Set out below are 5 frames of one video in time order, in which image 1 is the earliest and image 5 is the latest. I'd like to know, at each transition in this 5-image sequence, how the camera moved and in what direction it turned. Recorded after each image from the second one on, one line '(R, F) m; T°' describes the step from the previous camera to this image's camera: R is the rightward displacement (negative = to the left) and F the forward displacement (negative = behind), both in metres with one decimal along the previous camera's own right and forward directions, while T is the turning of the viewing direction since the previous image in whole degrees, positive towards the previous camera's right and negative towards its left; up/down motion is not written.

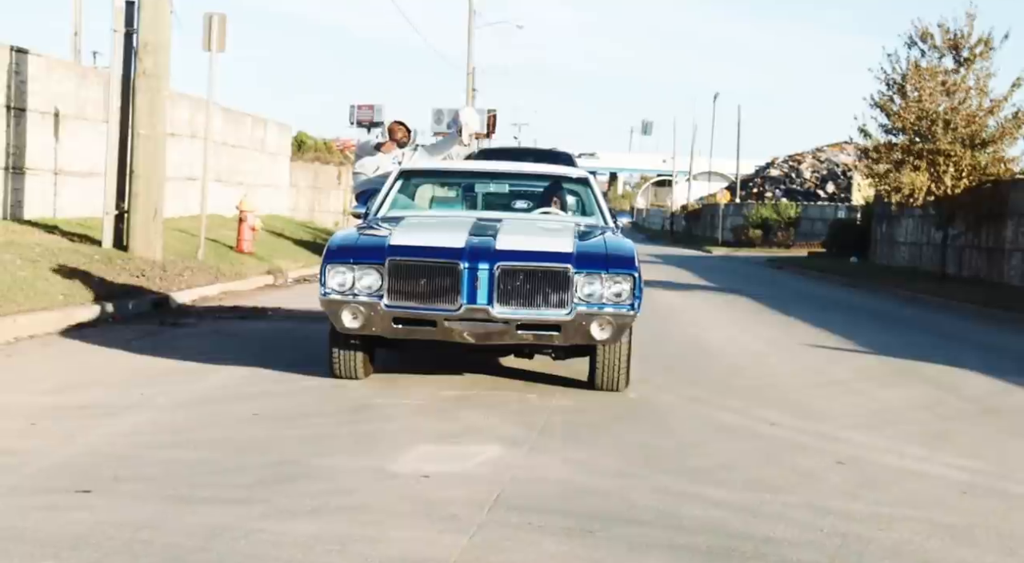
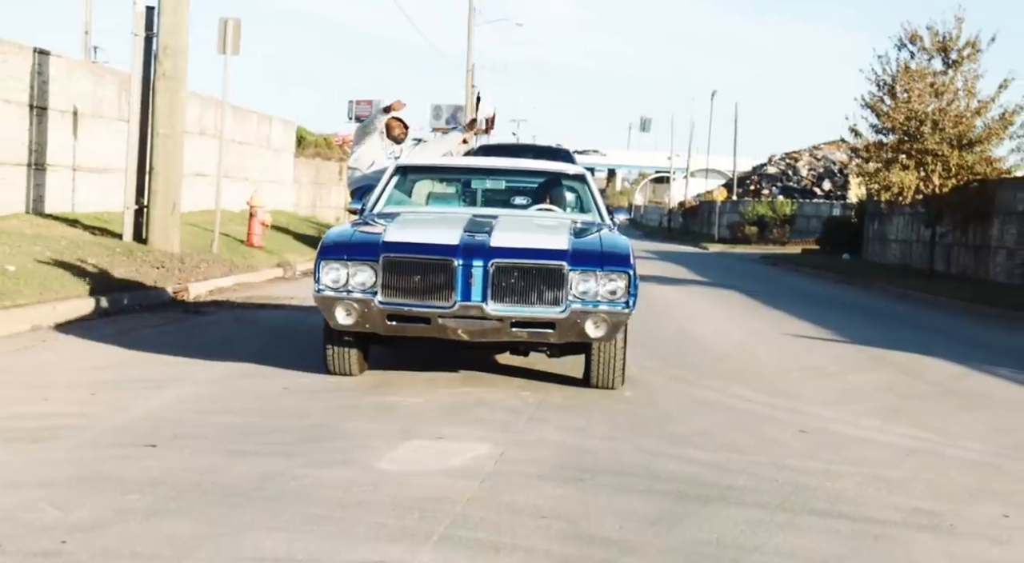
(0.0, -0.9) m; 0°
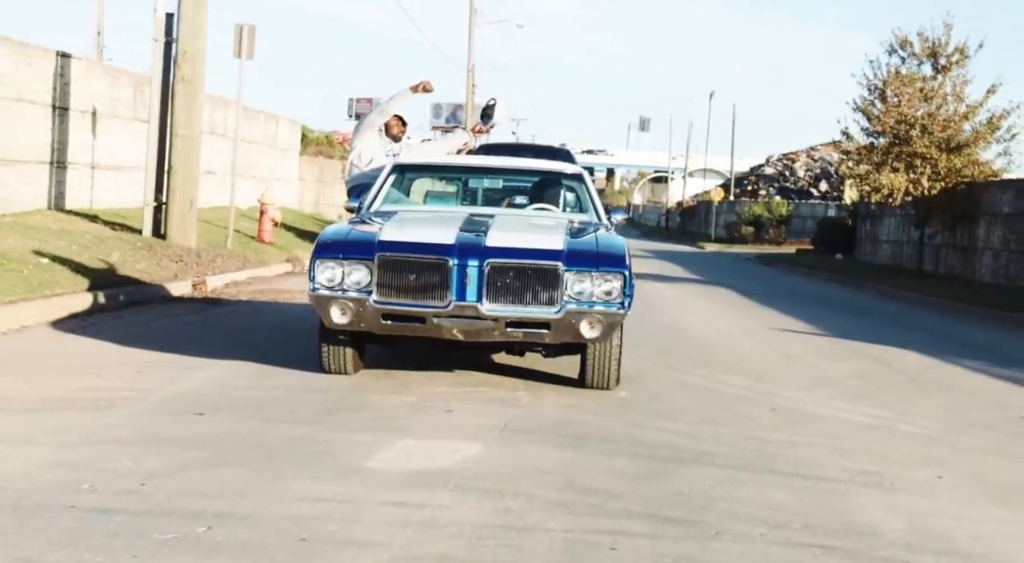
(0.0, -0.9) m; 0°
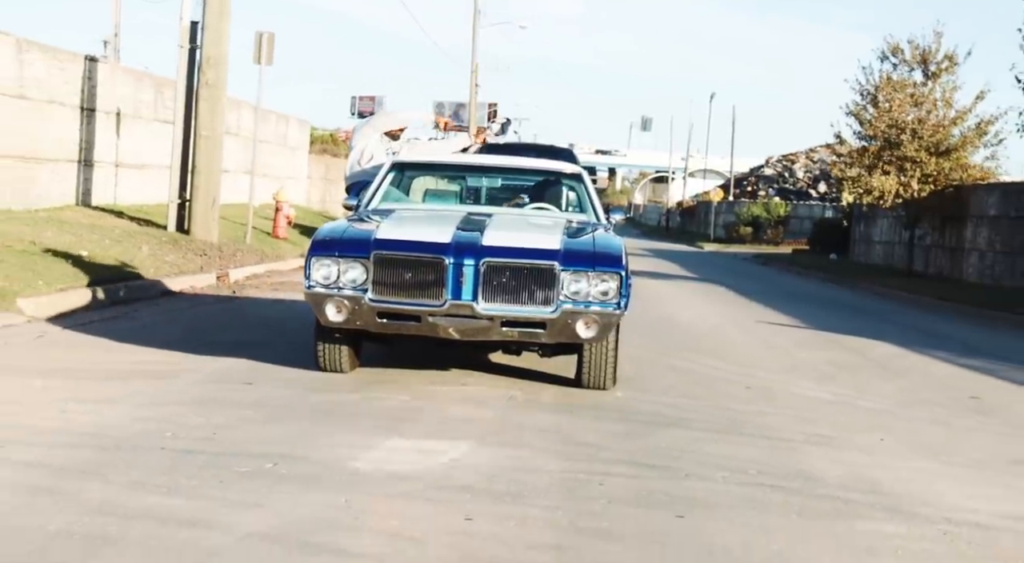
(0.0, -1.2) m; 0°
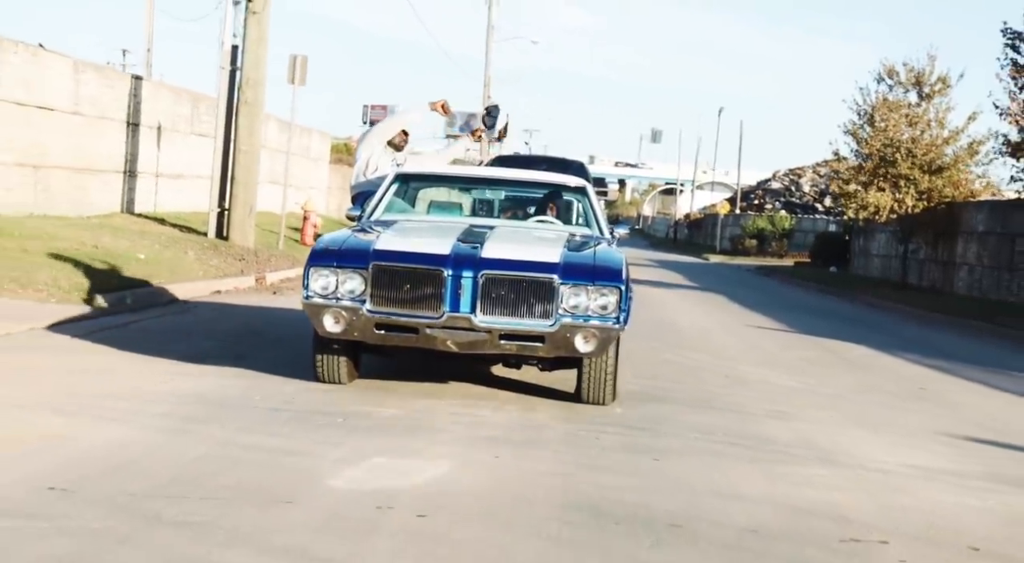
(-0.1, -1.7) m; 0°
